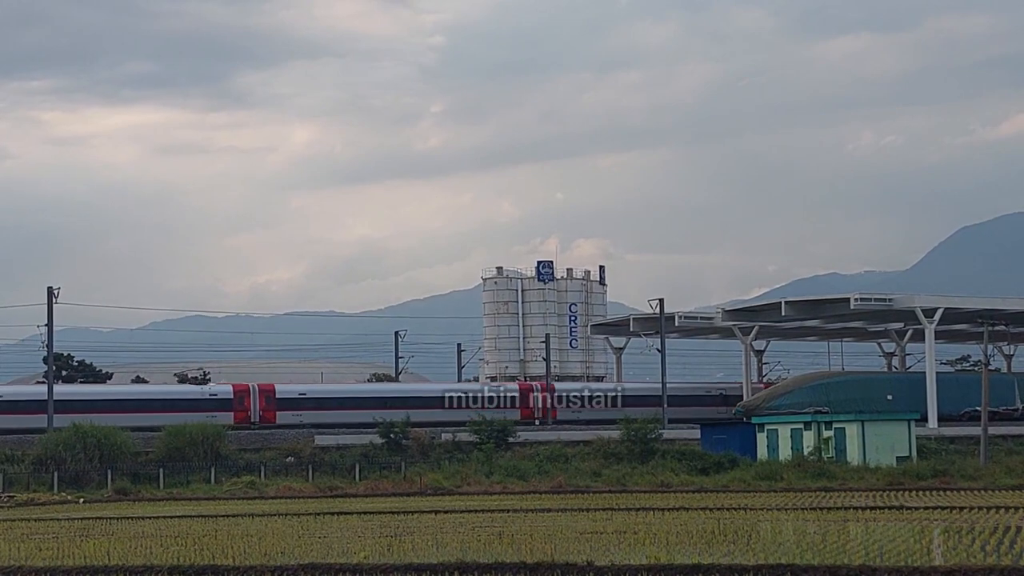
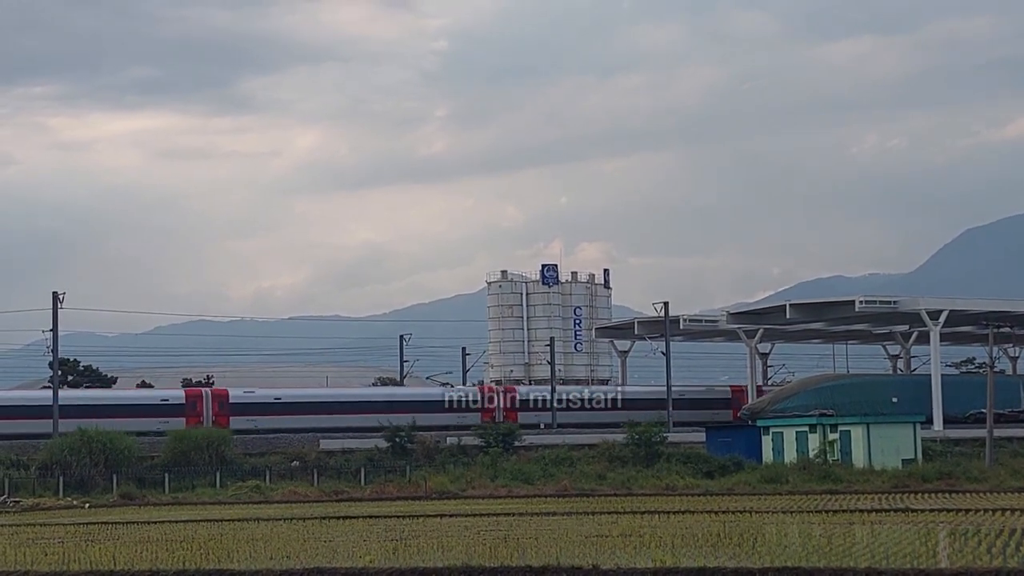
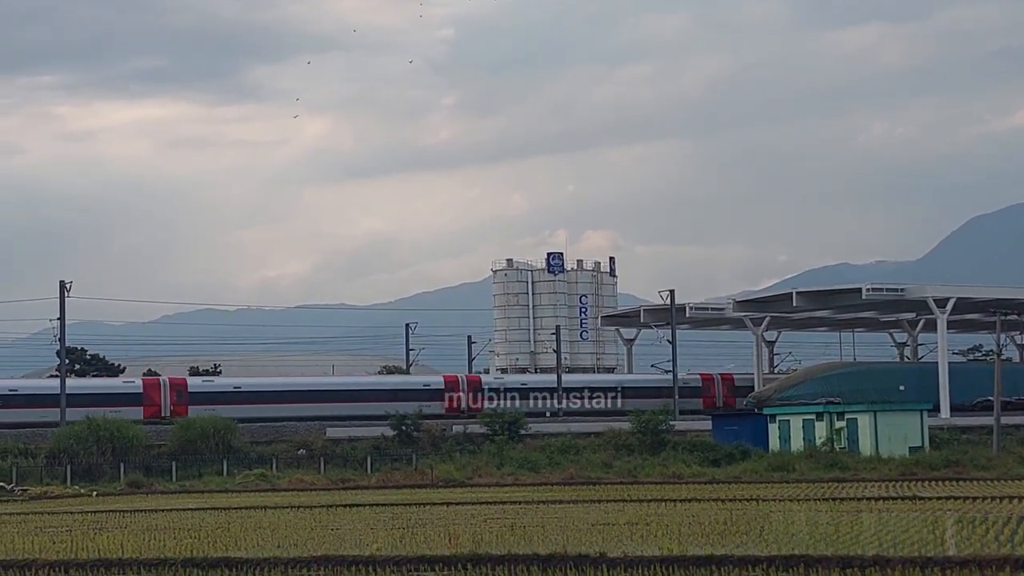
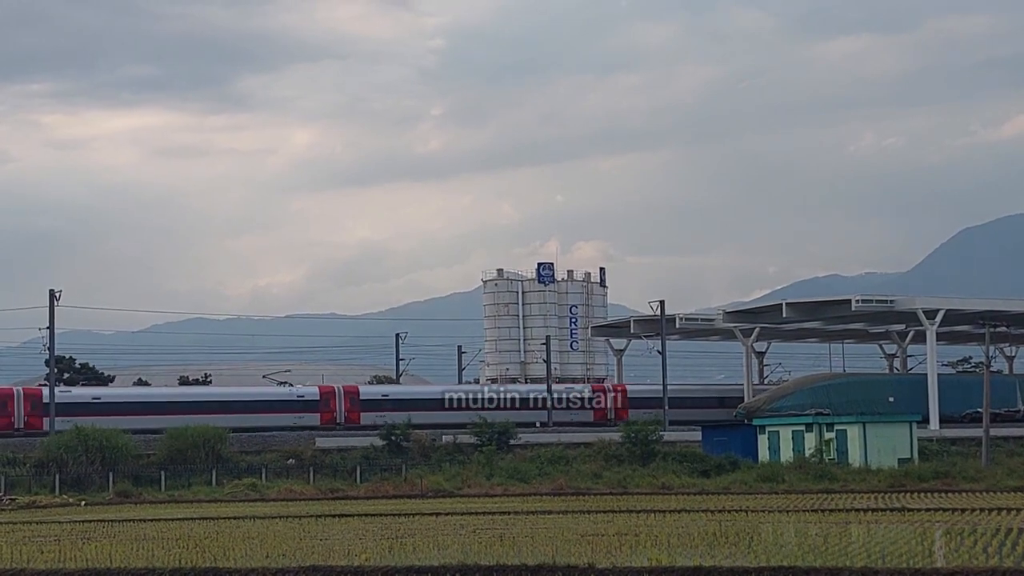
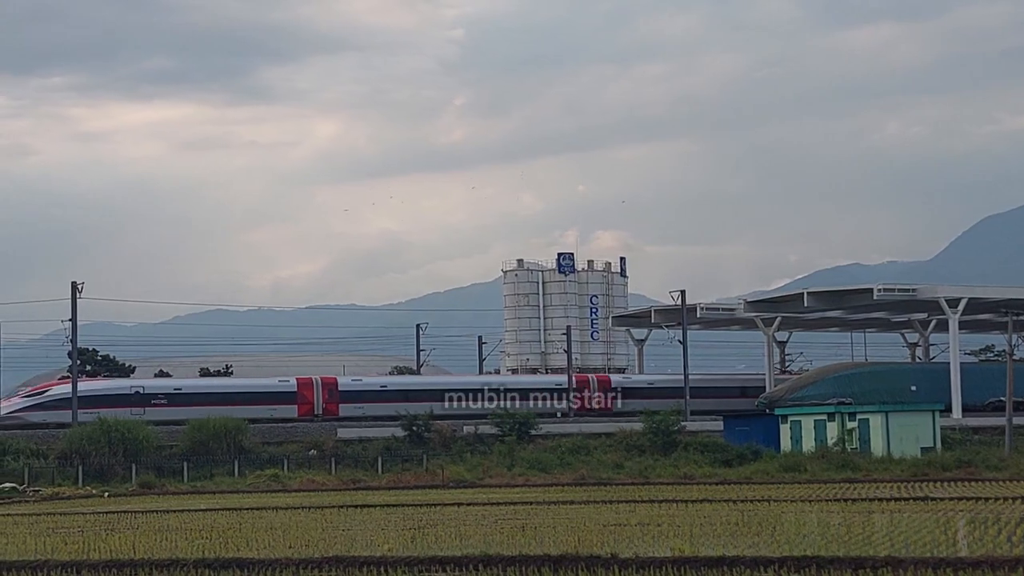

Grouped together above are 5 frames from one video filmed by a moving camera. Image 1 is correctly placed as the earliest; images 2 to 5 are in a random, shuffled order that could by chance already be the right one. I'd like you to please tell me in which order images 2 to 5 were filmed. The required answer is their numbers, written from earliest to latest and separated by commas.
4, 2, 3, 5
